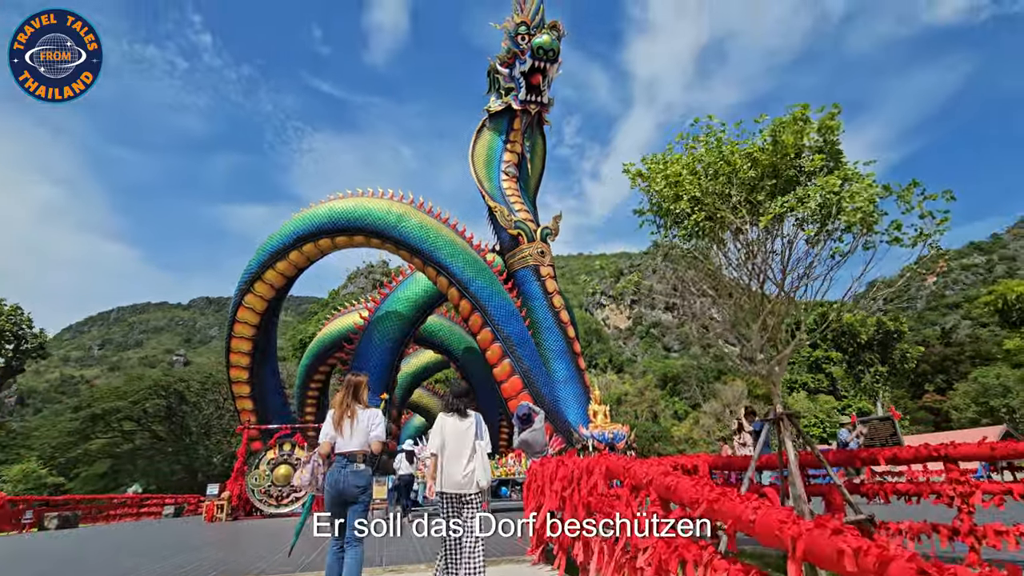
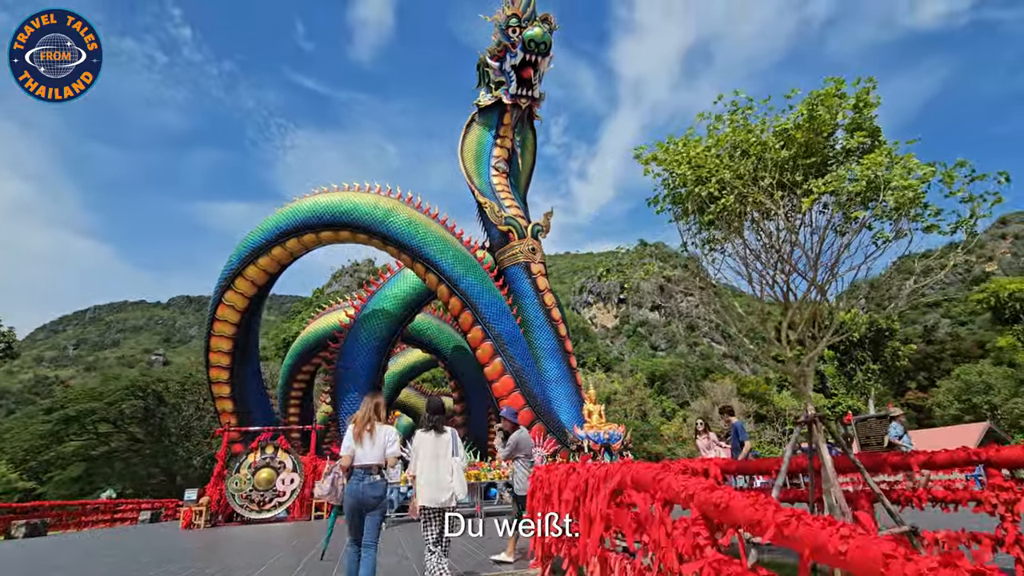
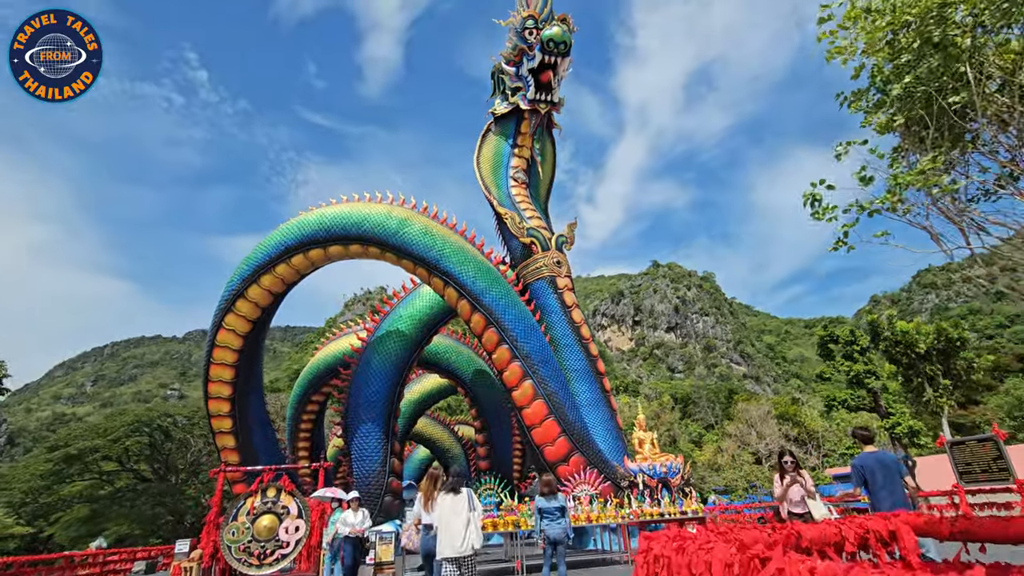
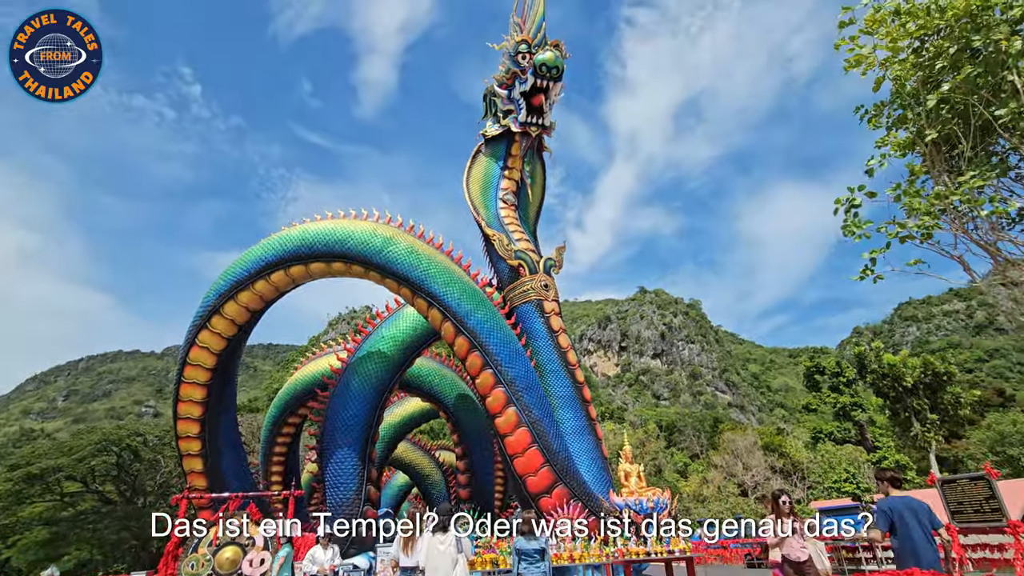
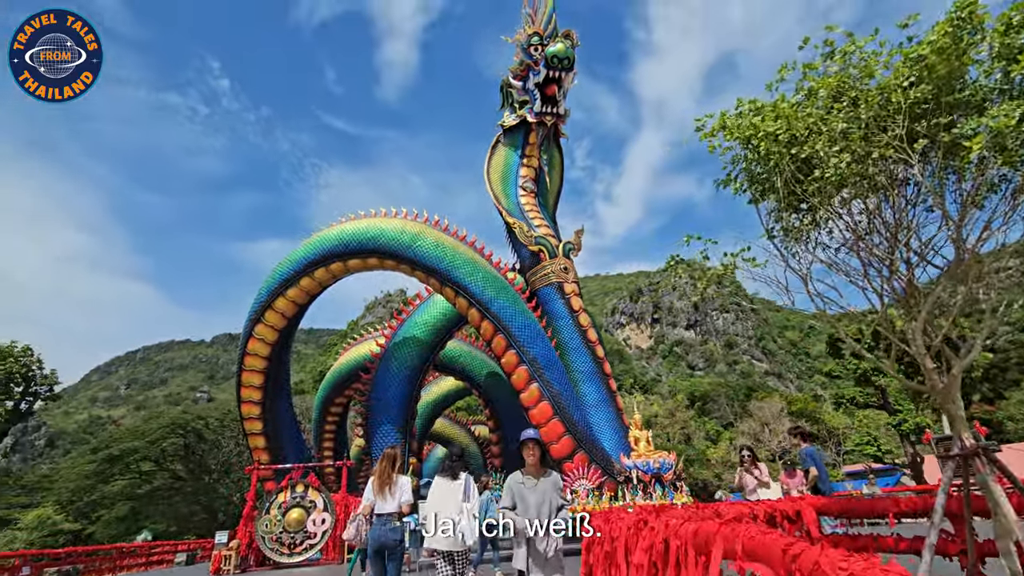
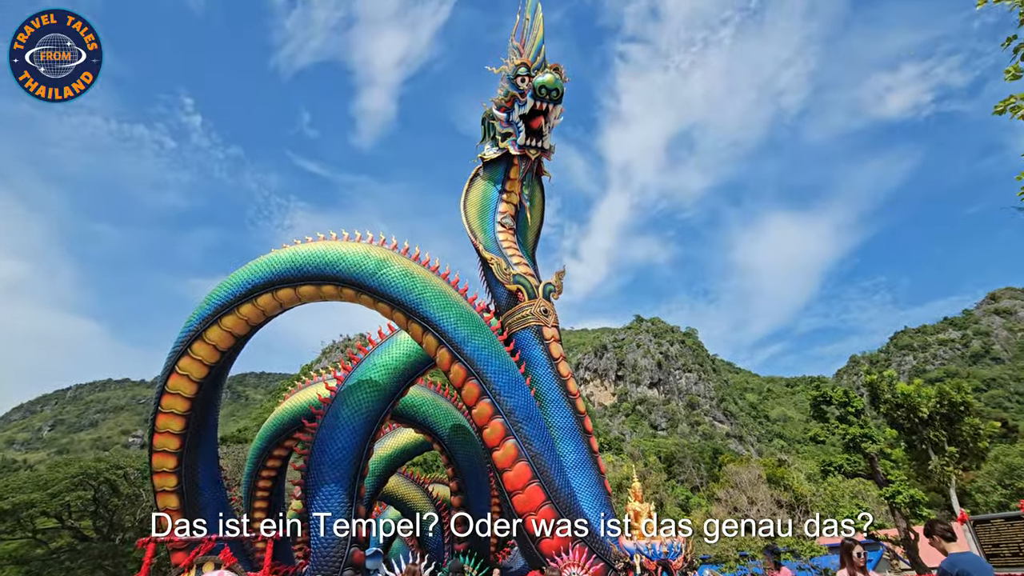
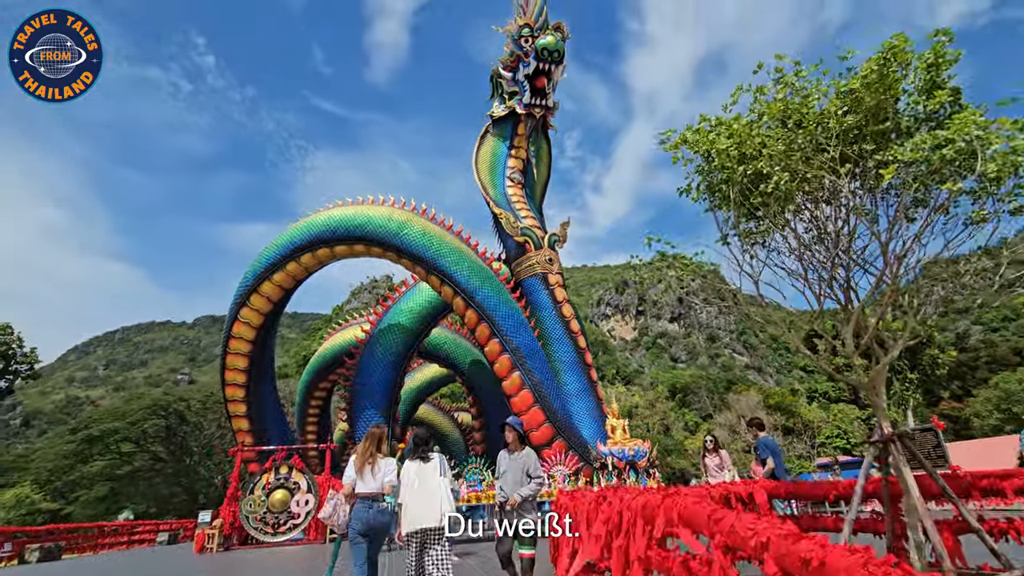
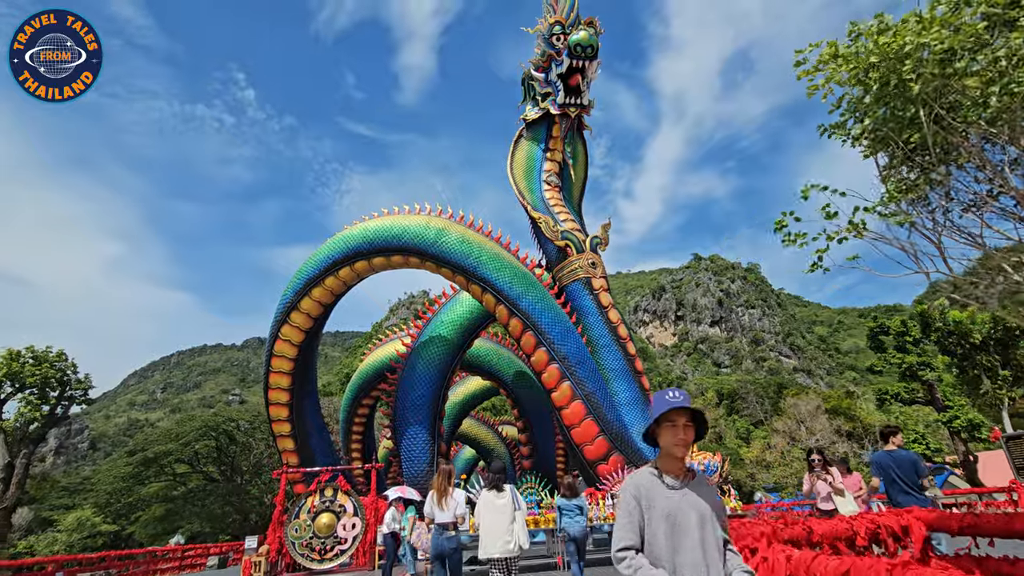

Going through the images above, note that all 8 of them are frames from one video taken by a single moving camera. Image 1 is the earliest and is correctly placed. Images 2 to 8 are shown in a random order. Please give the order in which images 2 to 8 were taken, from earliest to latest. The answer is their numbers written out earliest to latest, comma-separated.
2, 7, 5, 8, 3, 4, 6
